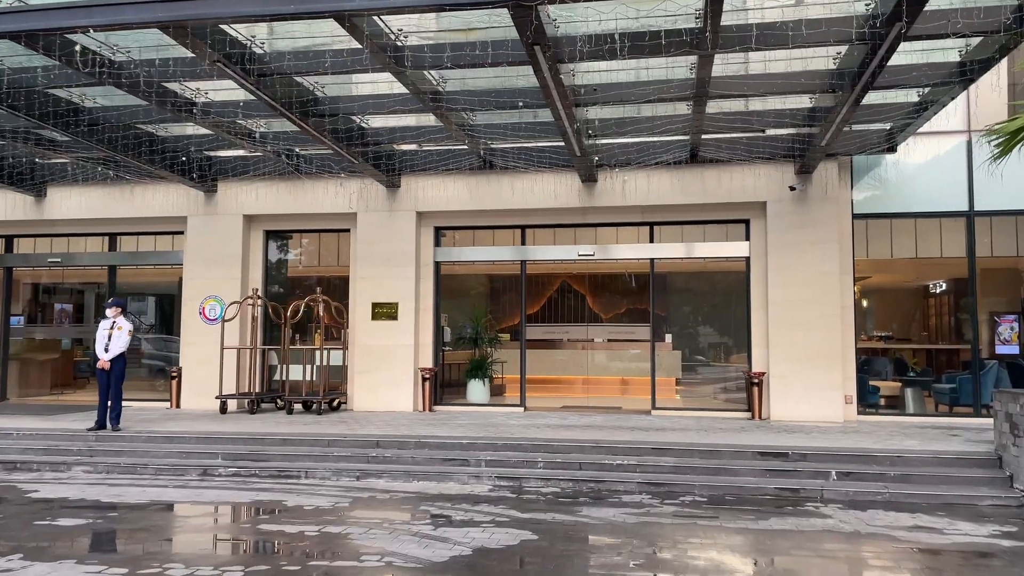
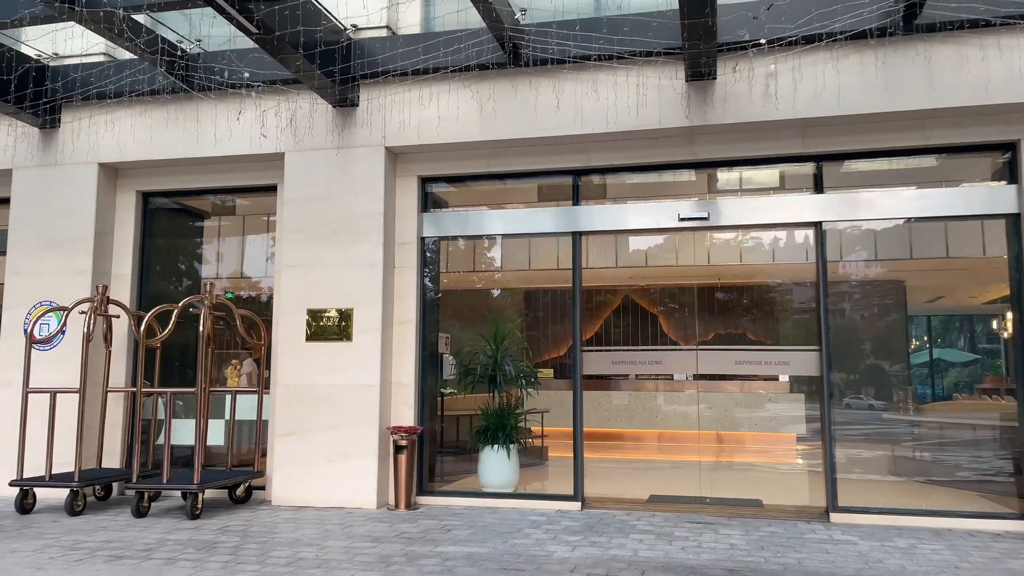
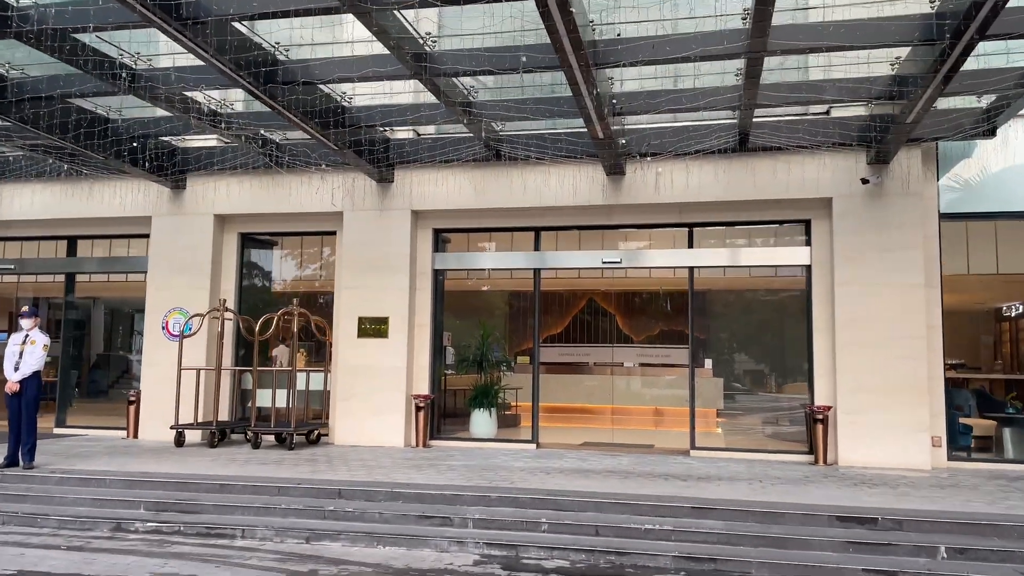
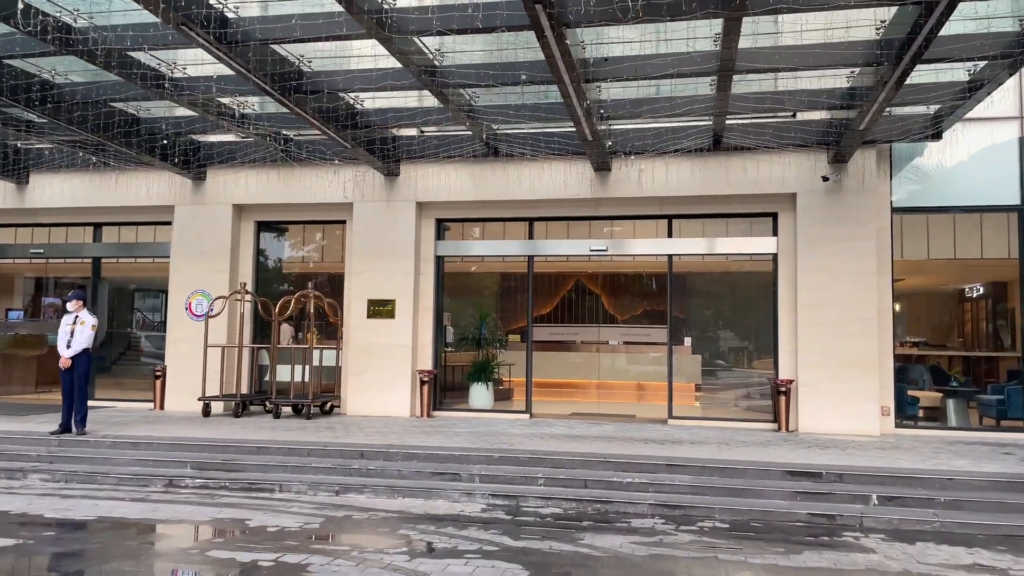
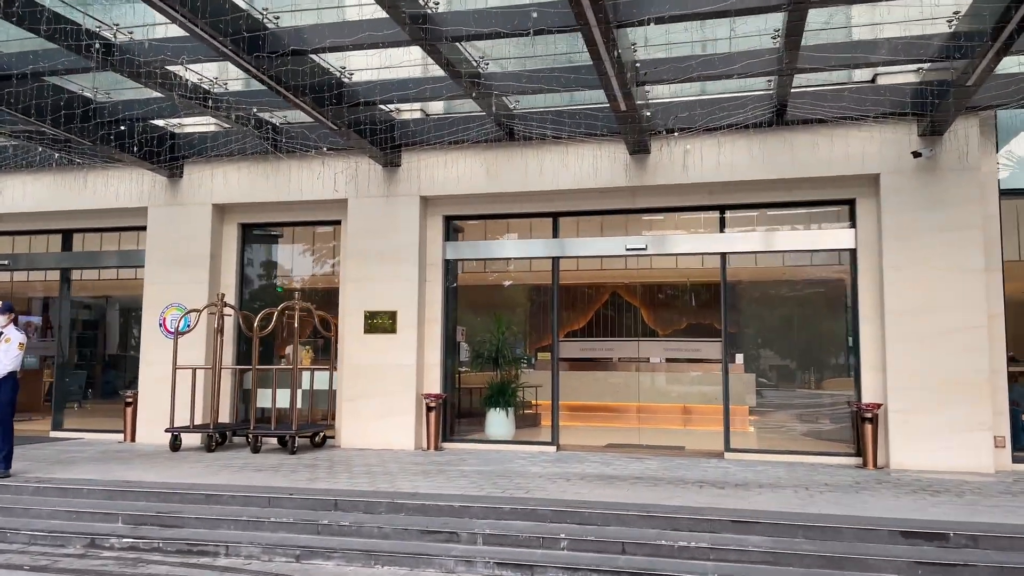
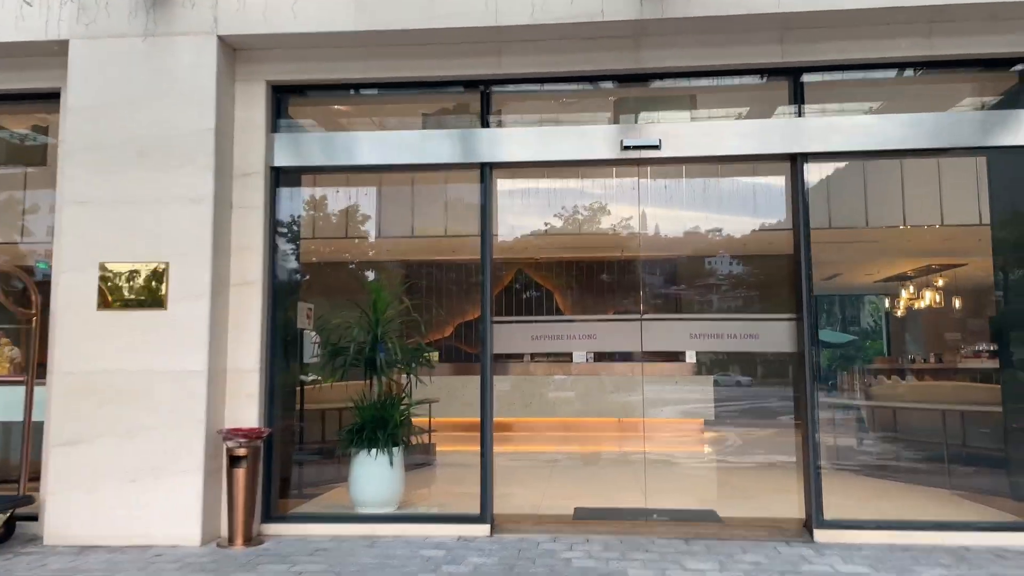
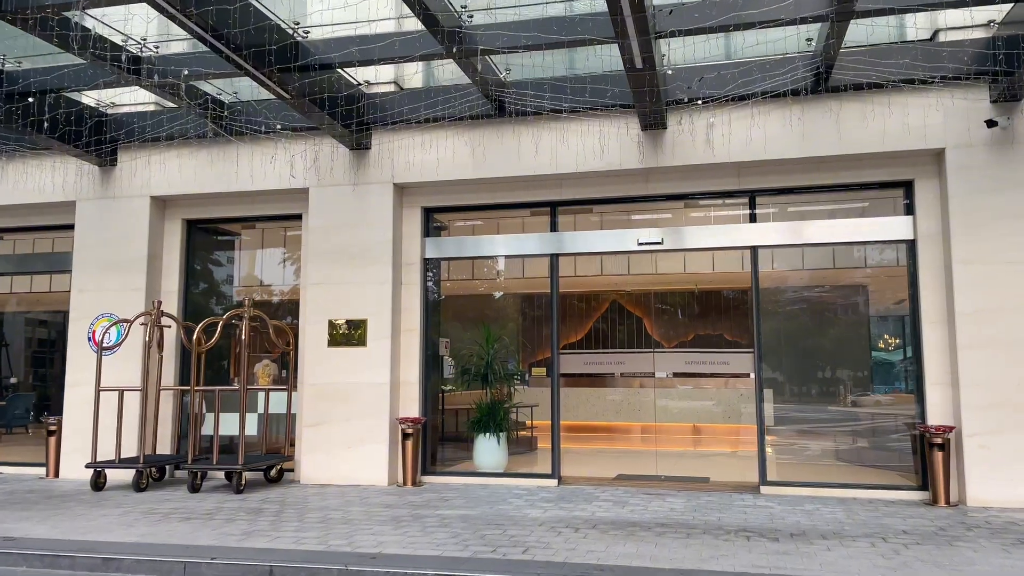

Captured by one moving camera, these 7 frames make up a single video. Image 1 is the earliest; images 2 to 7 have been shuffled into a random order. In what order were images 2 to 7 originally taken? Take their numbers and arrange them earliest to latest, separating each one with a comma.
4, 3, 5, 7, 2, 6
